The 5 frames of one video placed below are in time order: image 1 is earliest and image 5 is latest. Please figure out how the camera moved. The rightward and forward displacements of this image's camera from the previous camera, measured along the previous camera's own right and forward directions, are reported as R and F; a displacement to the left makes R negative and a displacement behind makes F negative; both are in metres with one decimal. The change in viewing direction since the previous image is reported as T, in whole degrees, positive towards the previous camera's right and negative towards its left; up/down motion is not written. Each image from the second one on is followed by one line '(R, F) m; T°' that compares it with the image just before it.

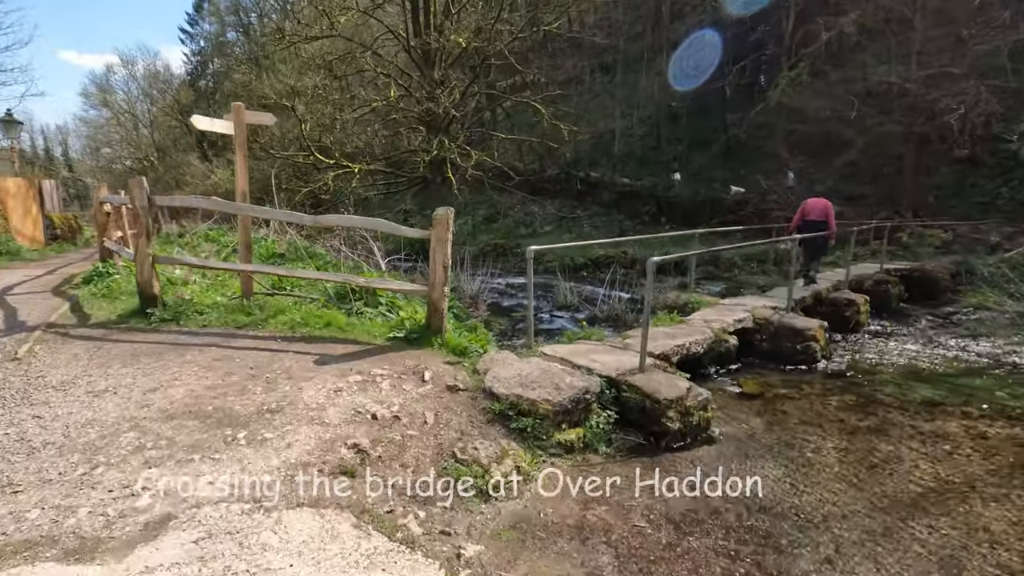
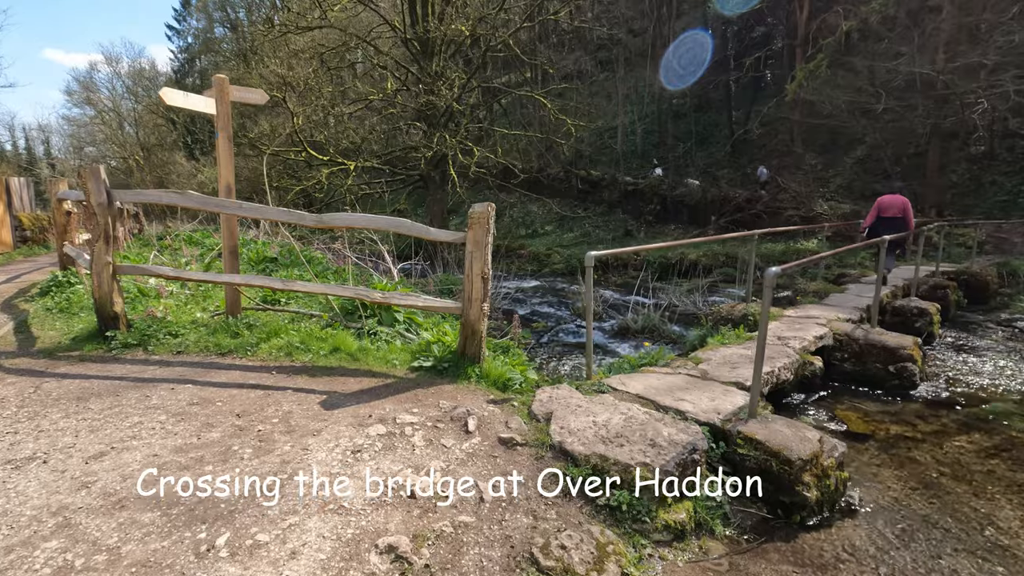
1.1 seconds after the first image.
(-0.5, +1.0) m; +1°
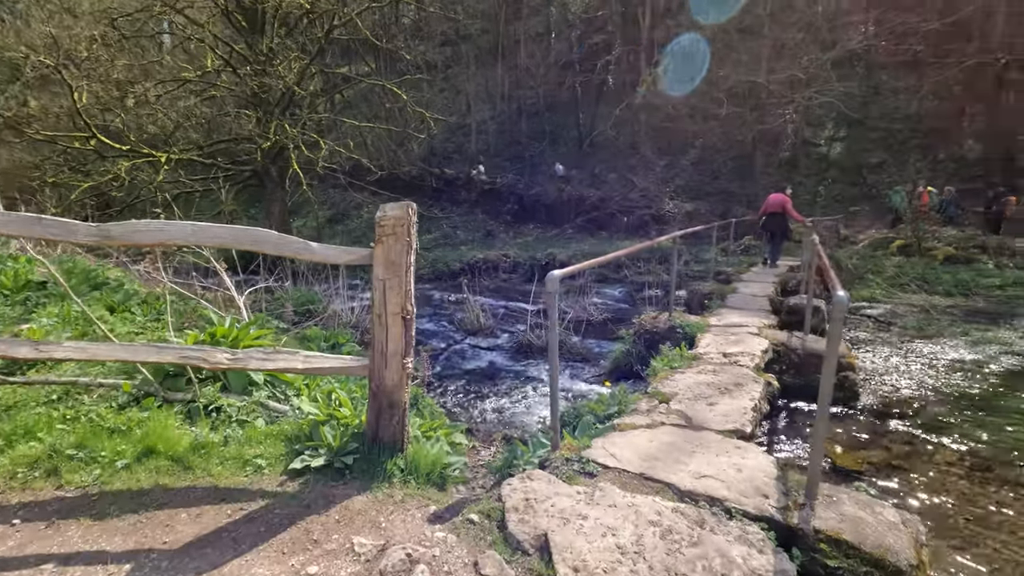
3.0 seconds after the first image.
(-0.4, +1.3) m; +16°
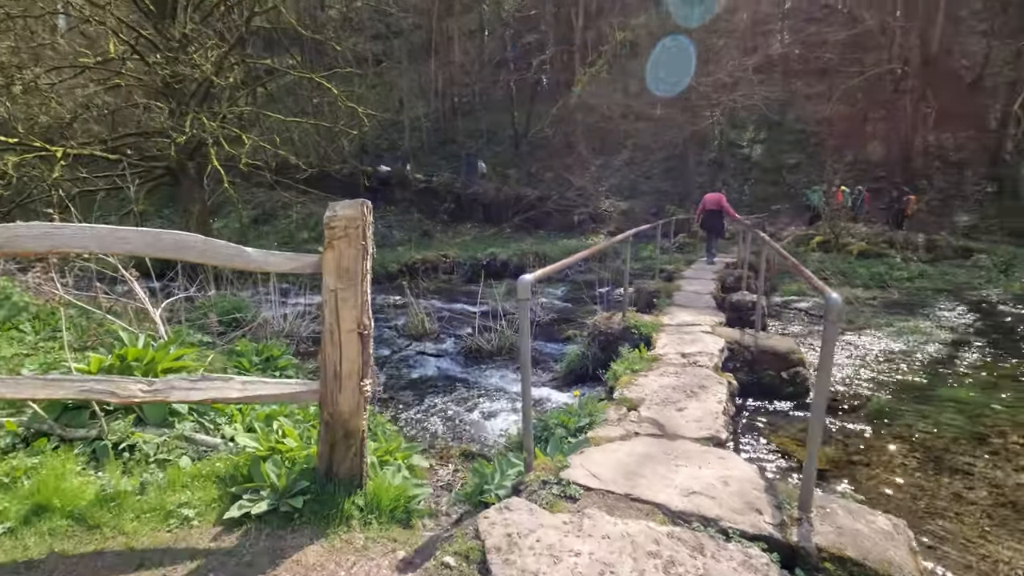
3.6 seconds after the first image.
(-0.1, +0.3) m; +7°
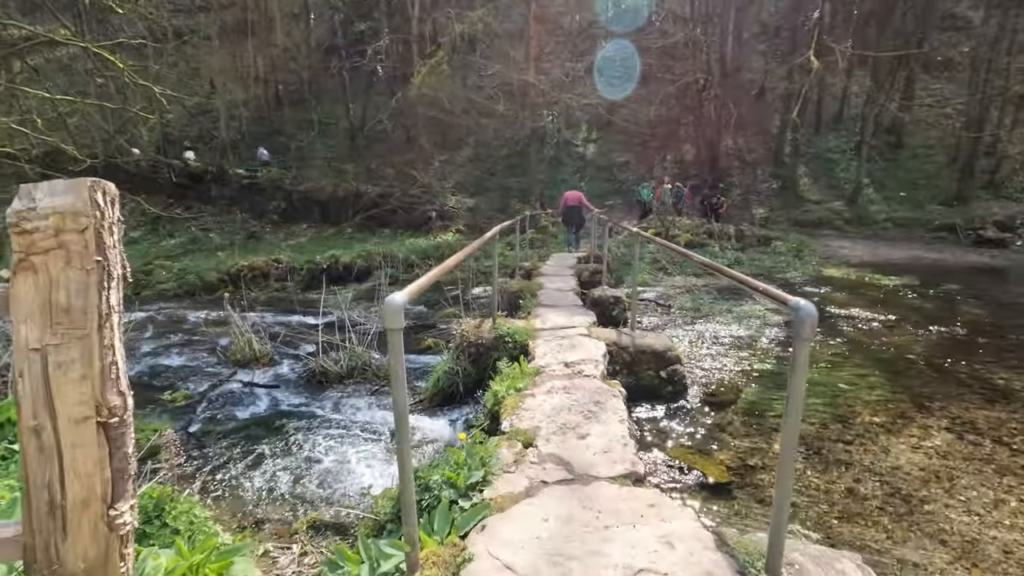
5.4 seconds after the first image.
(-0.1, +0.8) m; +16°
